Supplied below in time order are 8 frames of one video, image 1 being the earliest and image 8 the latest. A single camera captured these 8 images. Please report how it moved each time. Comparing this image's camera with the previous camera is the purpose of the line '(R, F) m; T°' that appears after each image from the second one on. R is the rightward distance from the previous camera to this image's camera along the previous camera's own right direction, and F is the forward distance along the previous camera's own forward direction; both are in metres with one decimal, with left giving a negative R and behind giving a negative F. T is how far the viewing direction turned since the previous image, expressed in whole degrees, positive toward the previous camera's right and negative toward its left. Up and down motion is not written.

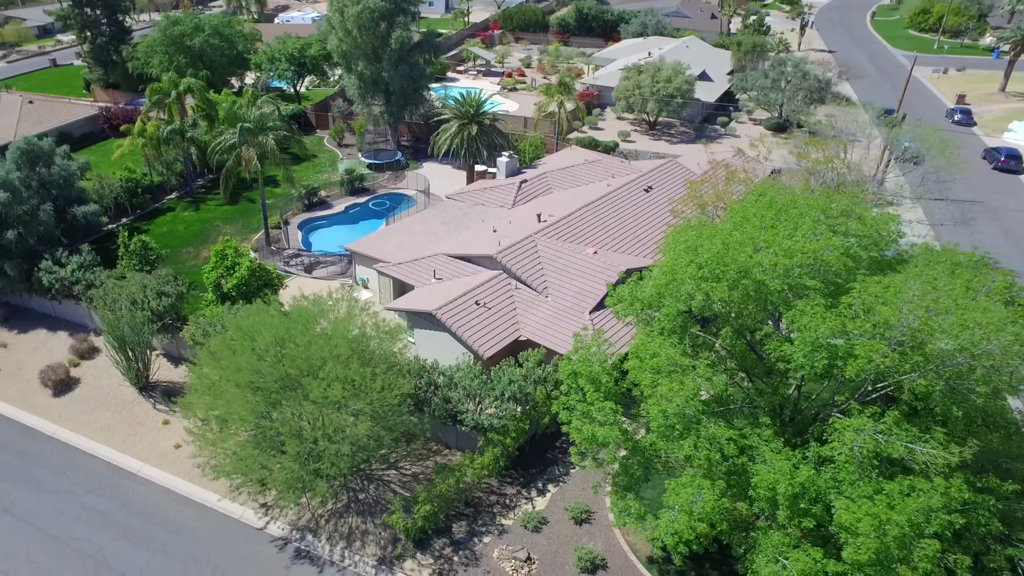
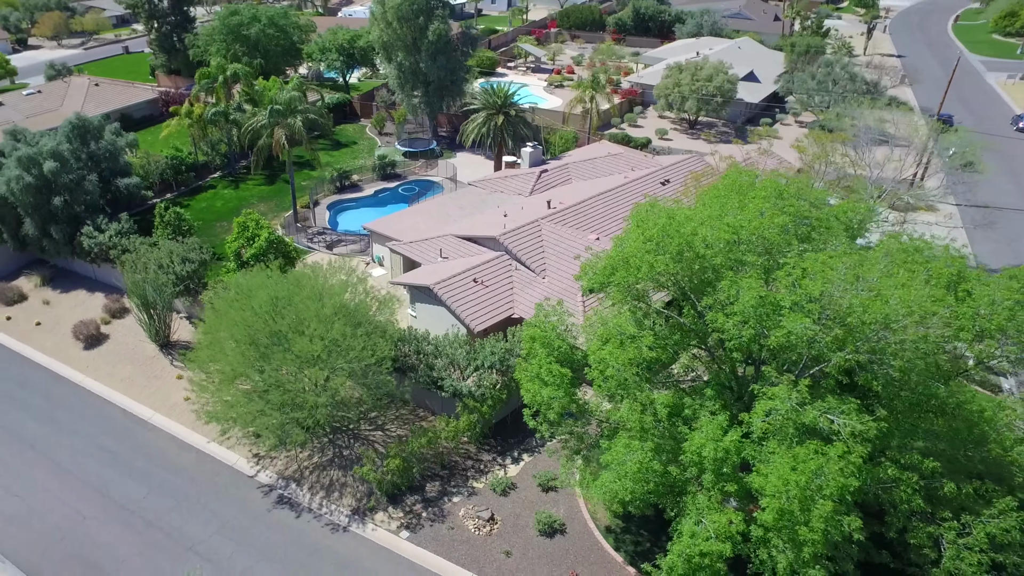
(+2.5, -0.9) m; -5°
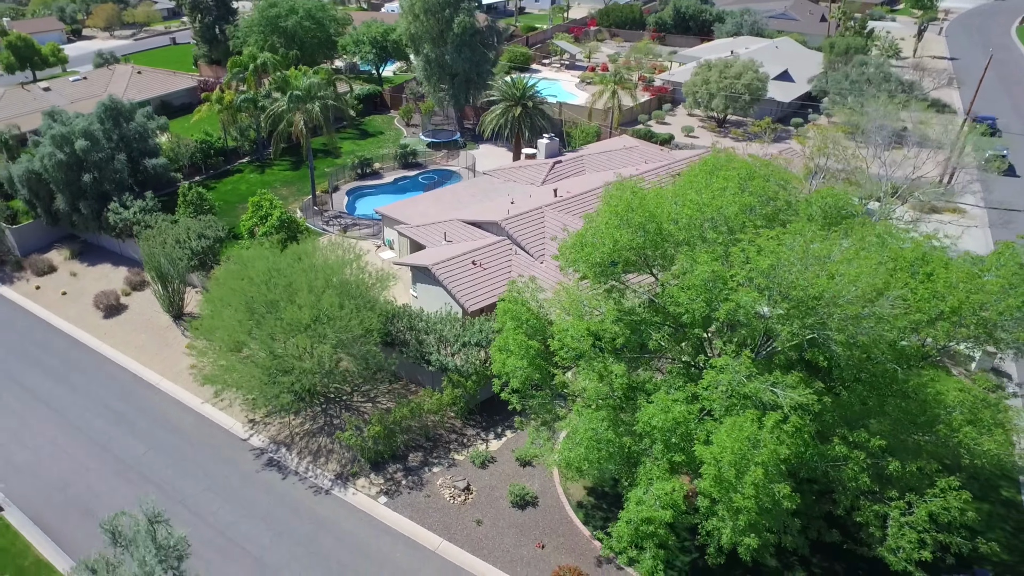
(+1.8, -0.5) m; -3°
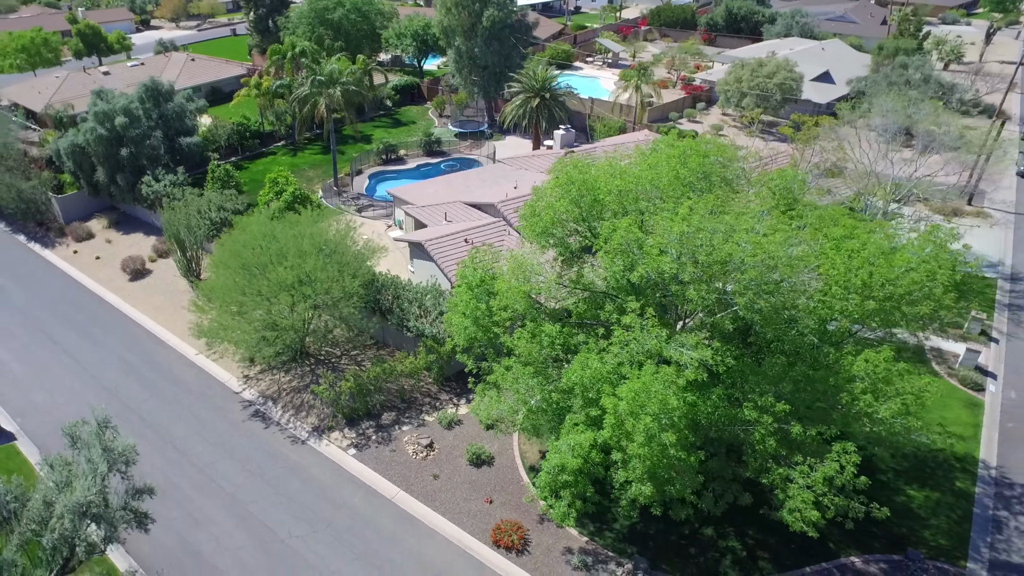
(+2.9, -1.1) m; -4°
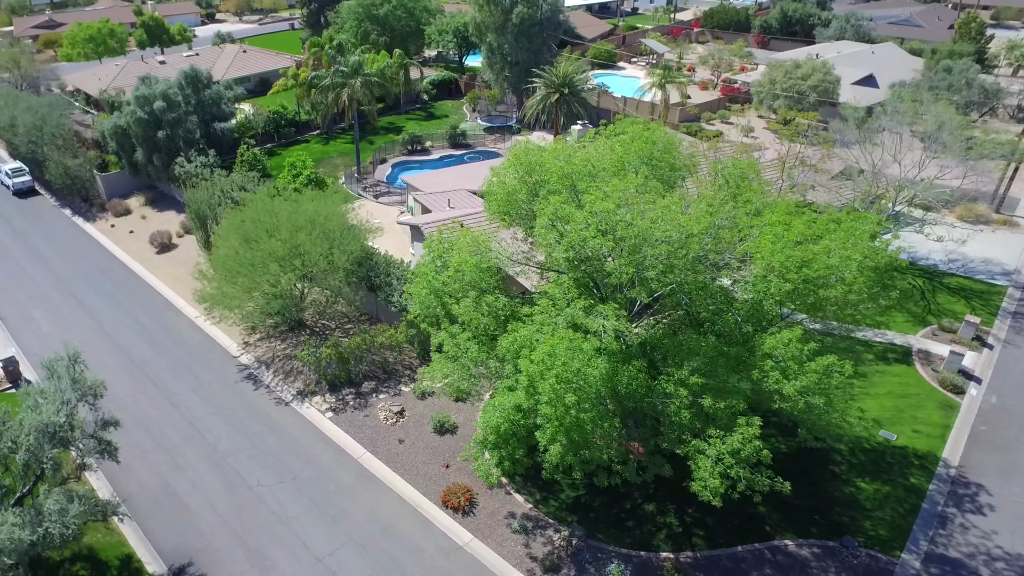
(+3.0, -1.0) m; -5°
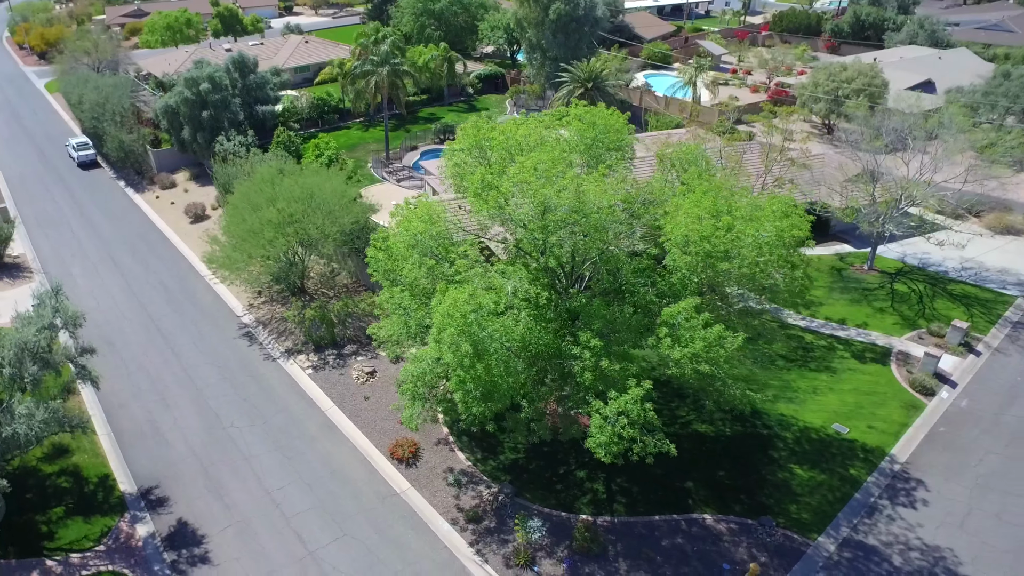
(+3.9, -1.2) m; -6°
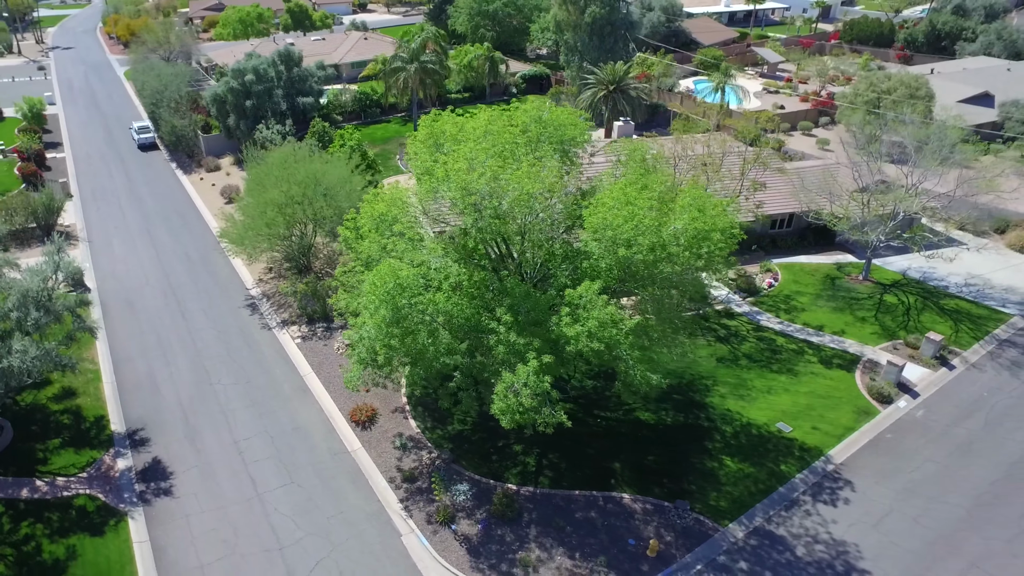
(+4.0, -1.5) m; -6°
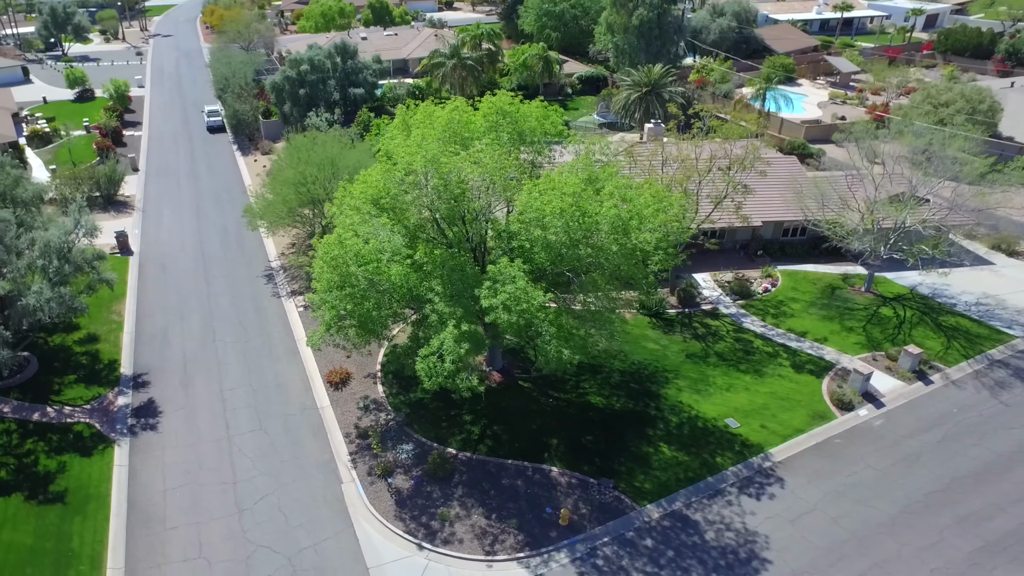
(+4.5, -1.4) m; -7°
